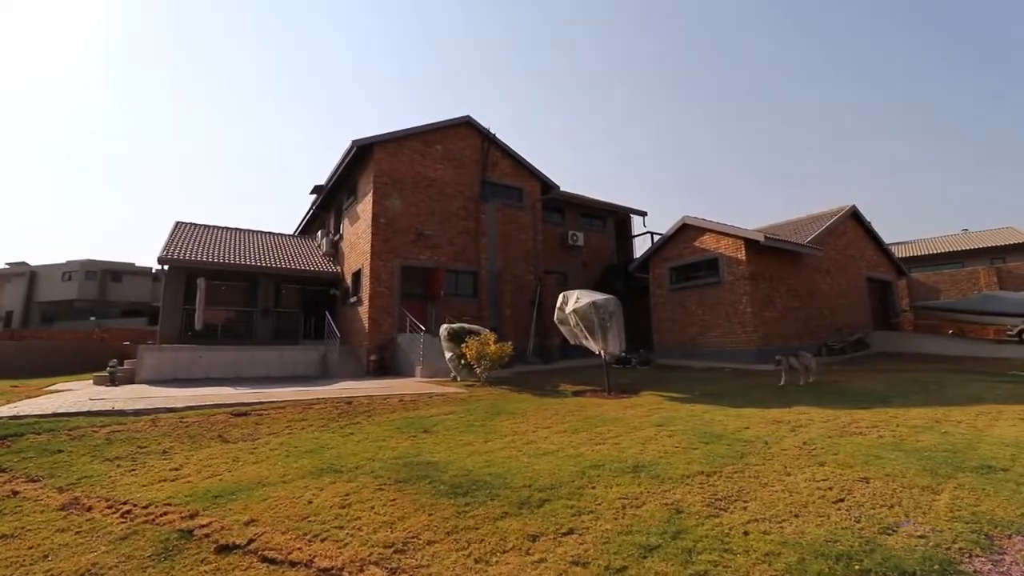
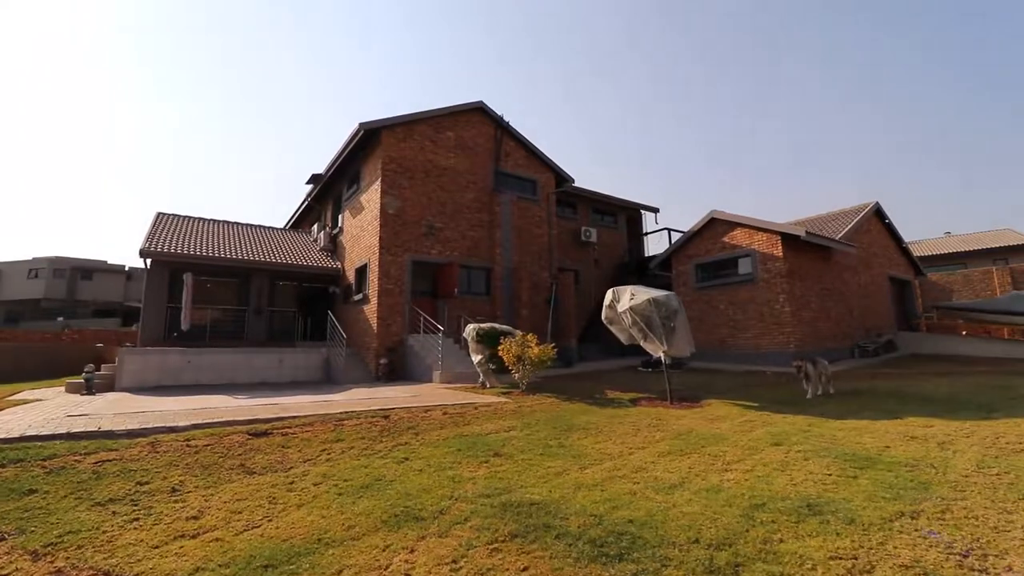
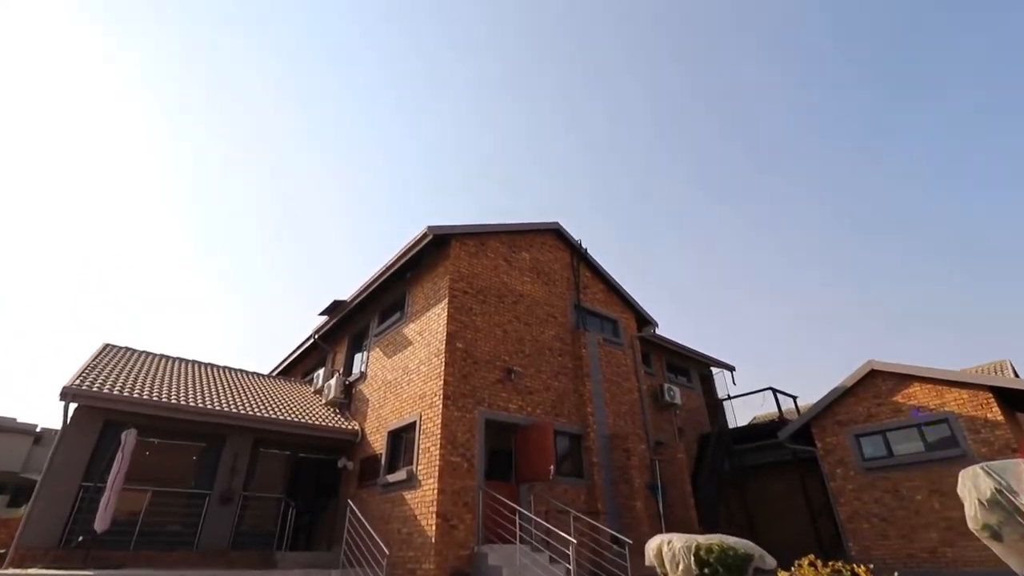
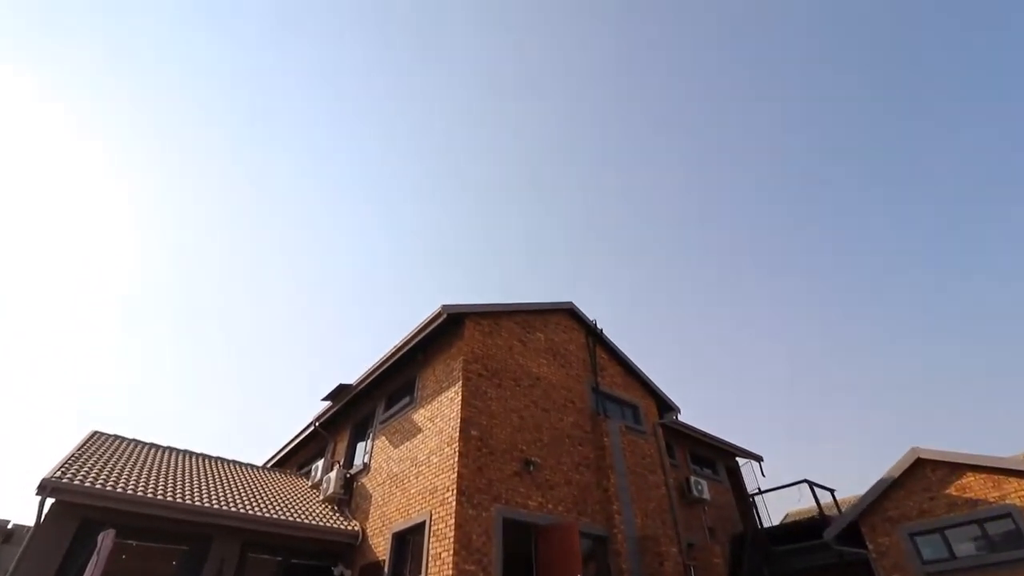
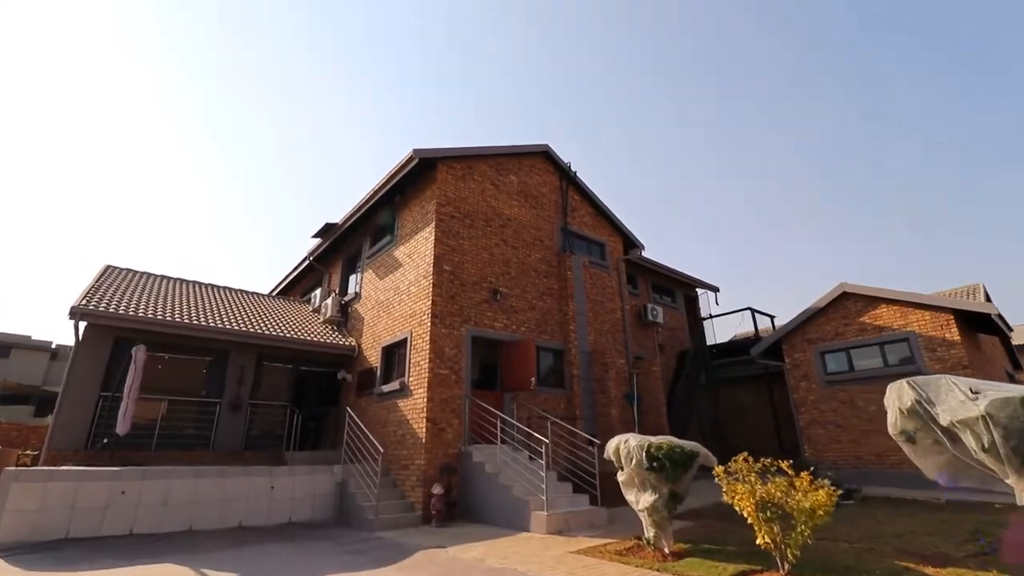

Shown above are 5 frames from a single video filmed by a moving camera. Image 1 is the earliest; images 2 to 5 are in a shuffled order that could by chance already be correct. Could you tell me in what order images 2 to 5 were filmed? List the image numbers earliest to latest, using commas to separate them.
2, 5, 3, 4
